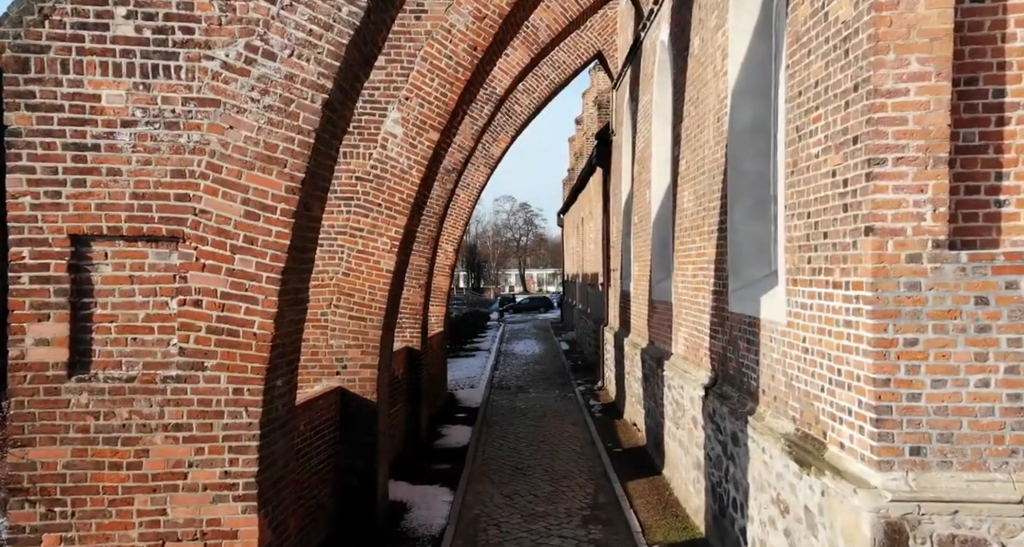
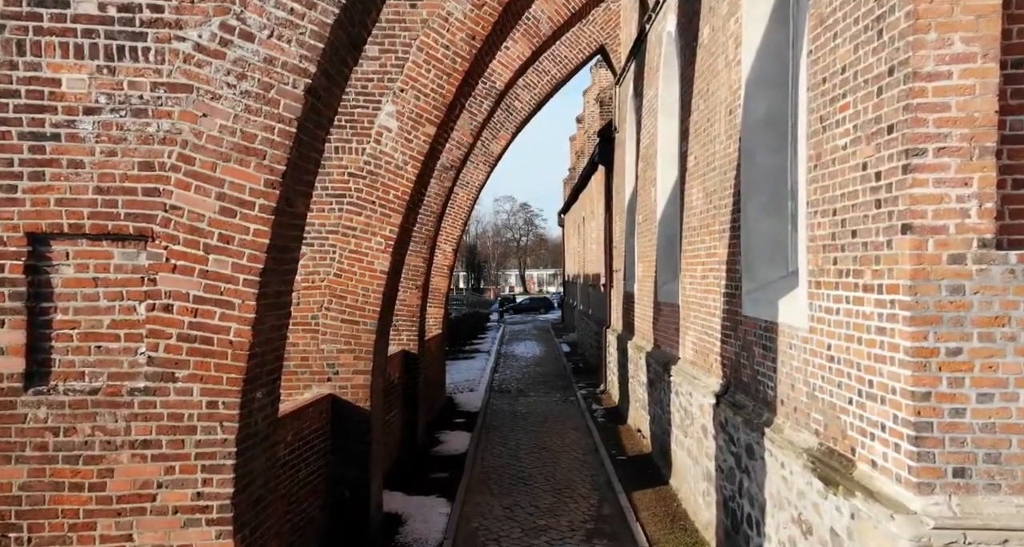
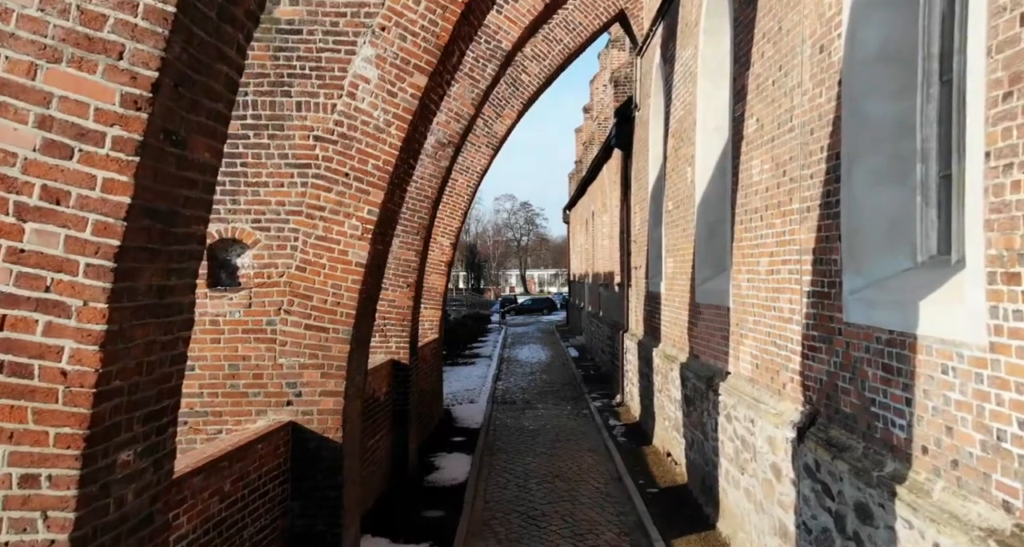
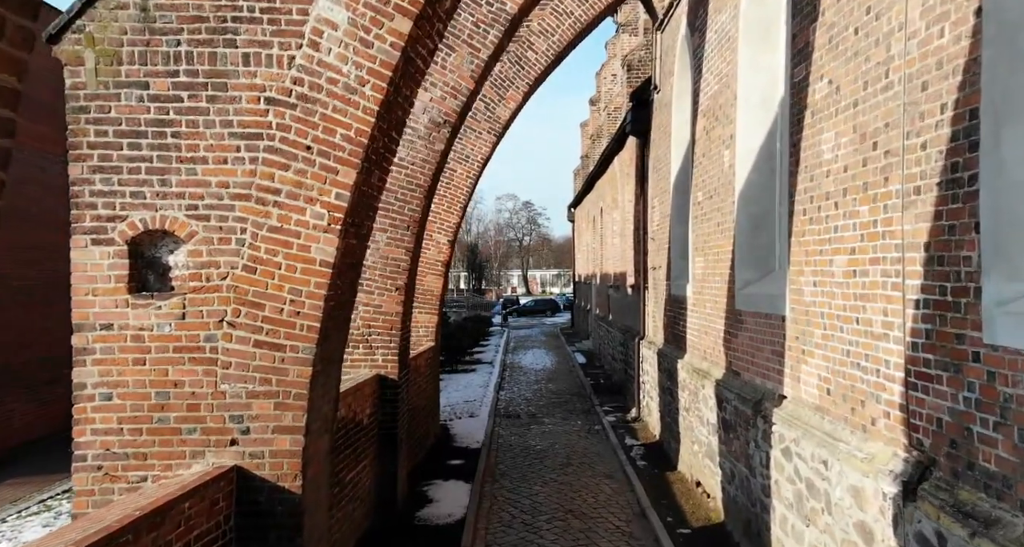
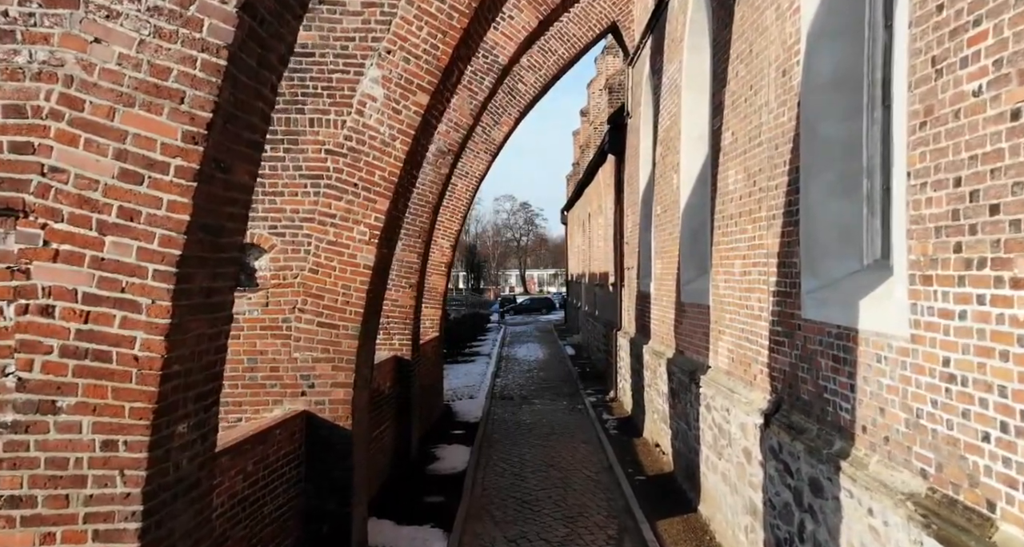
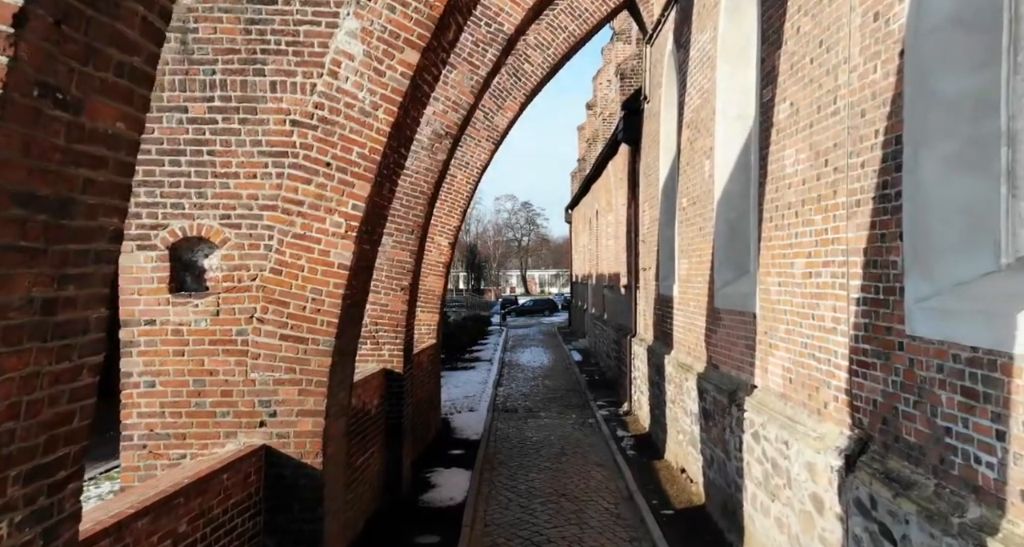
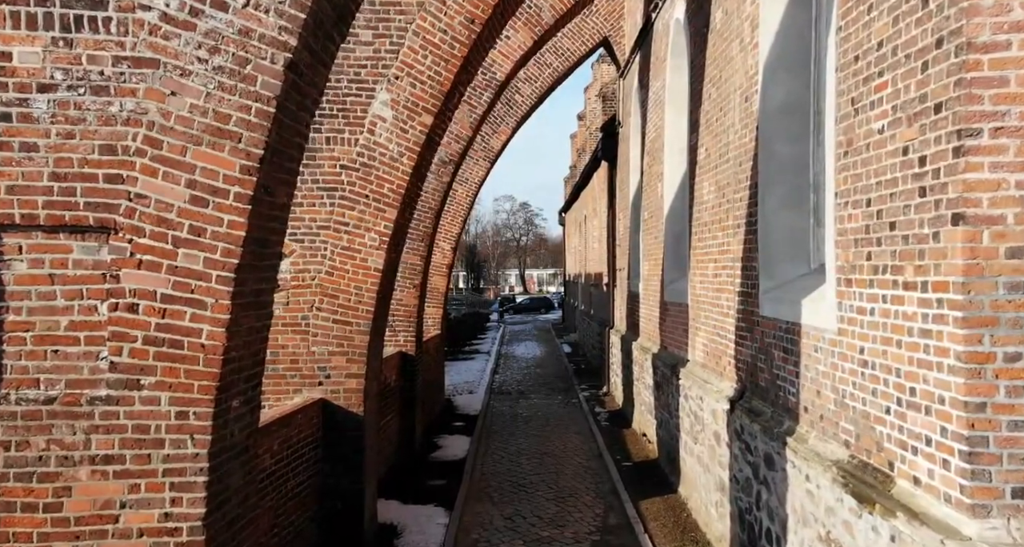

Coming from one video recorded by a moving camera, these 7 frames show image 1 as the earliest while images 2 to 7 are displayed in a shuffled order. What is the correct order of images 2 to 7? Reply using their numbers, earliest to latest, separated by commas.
2, 7, 5, 3, 6, 4
